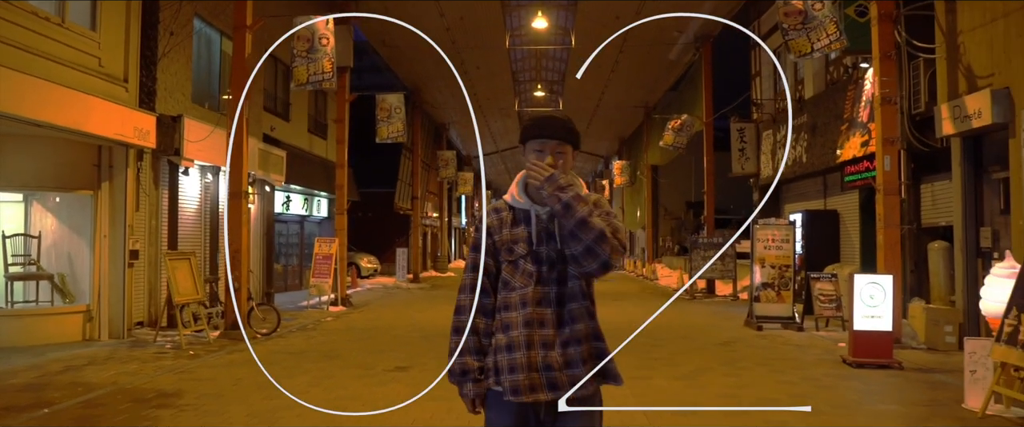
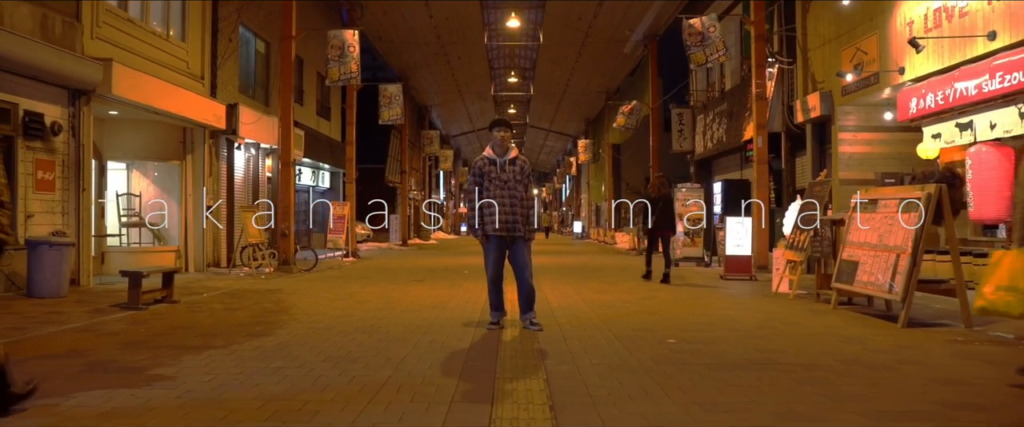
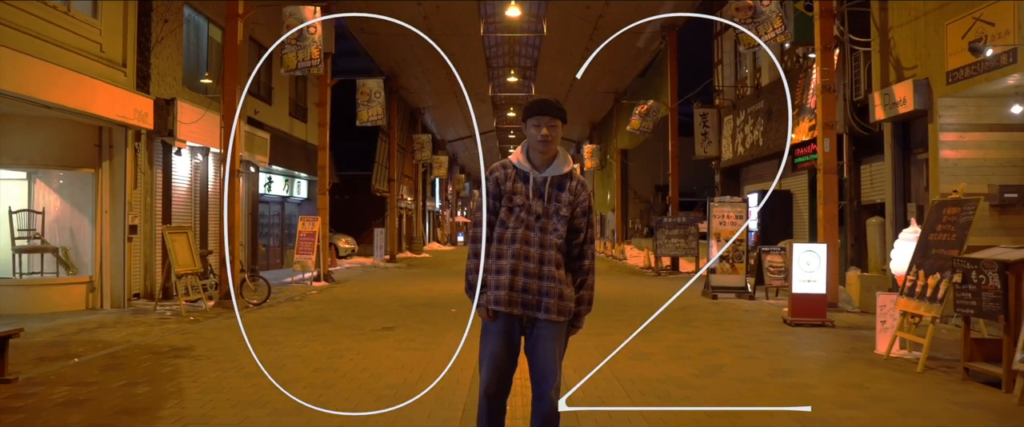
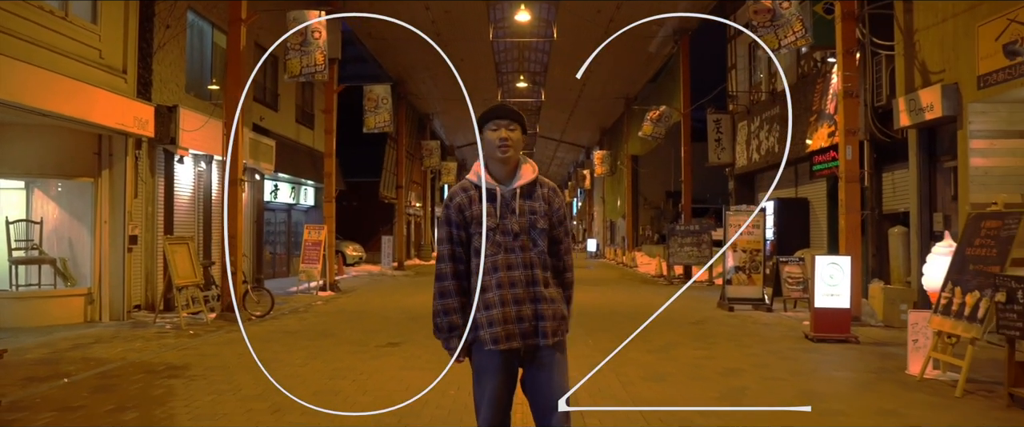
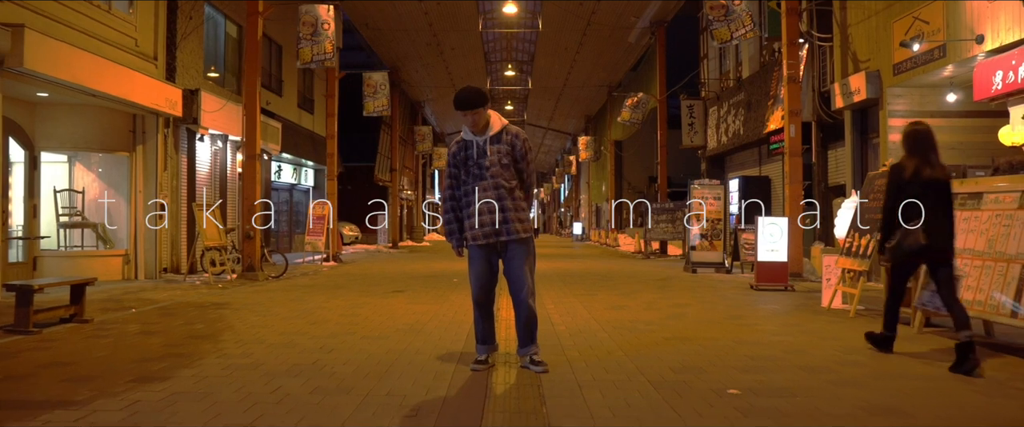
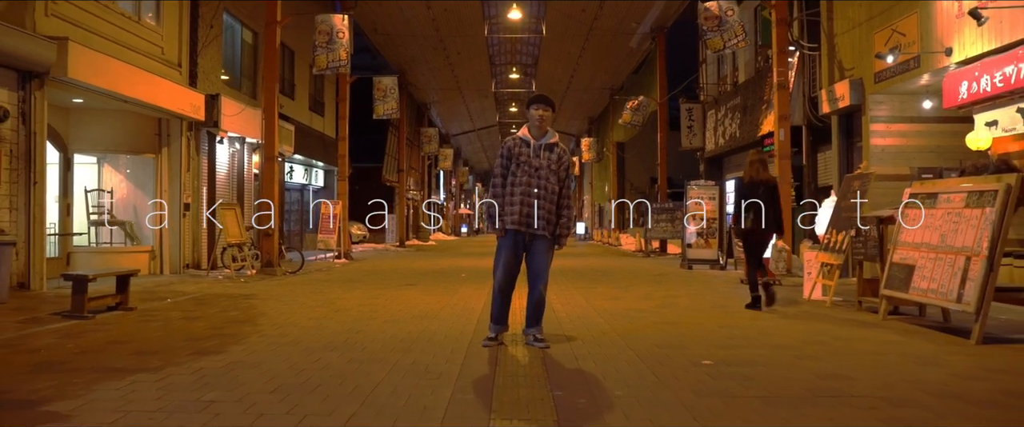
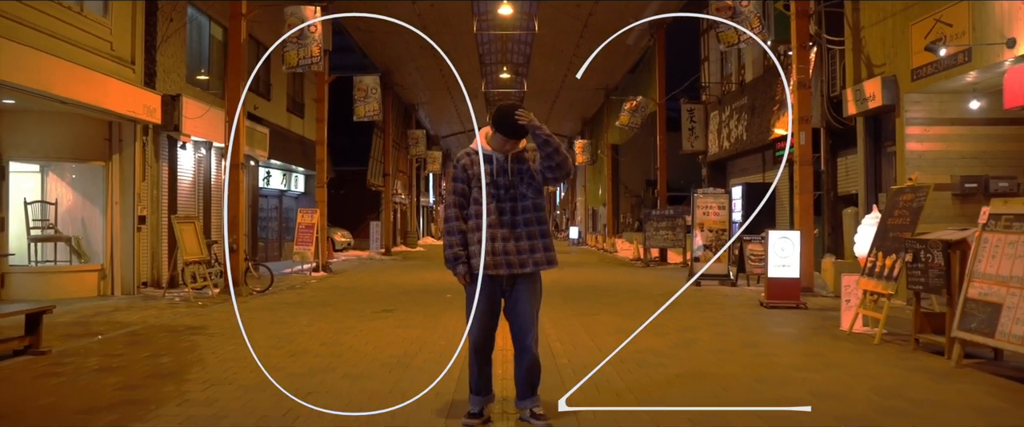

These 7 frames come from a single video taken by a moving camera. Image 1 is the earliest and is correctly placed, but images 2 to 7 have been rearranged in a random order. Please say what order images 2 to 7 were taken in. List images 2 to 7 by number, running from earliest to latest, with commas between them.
4, 3, 7, 5, 6, 2
